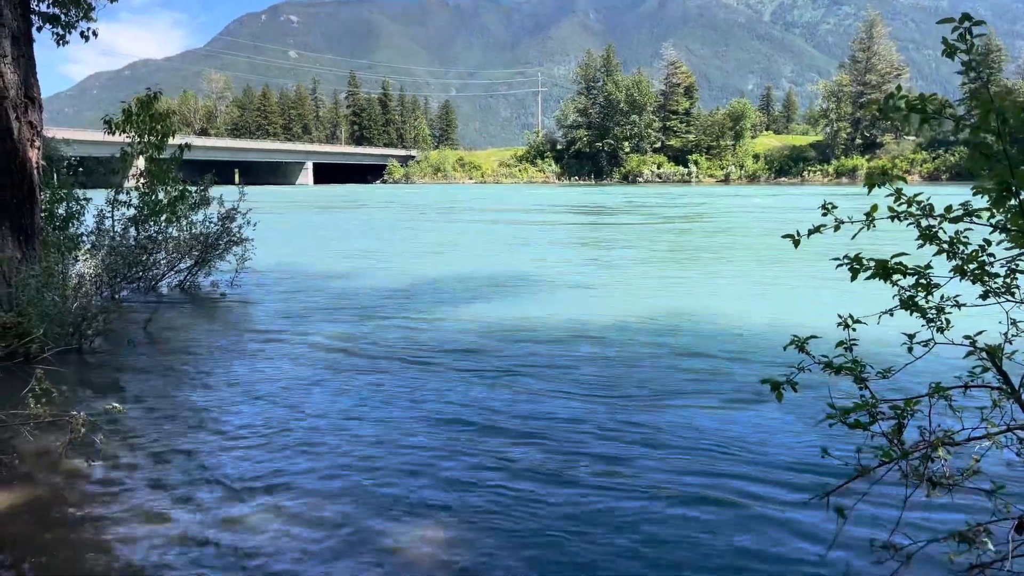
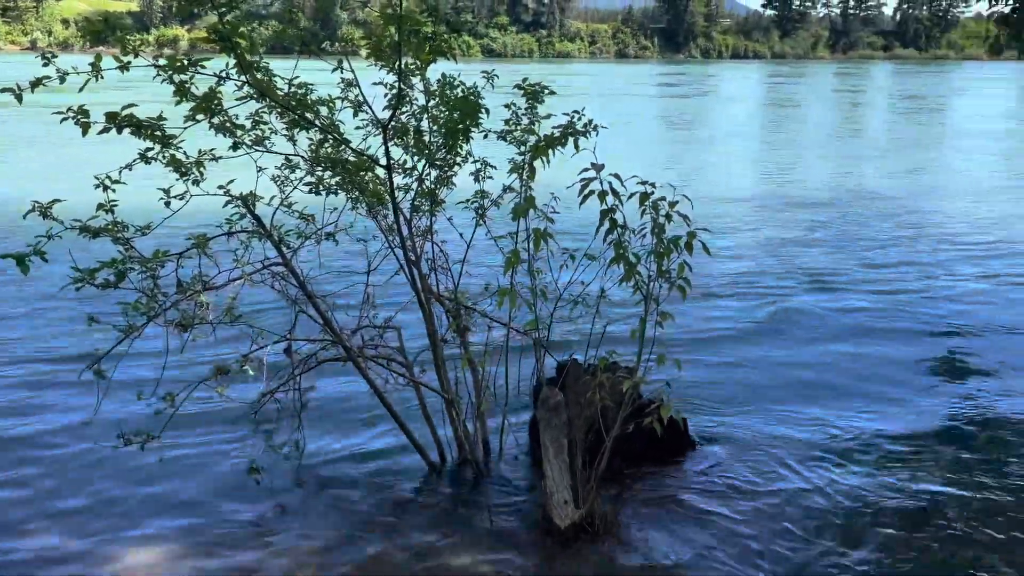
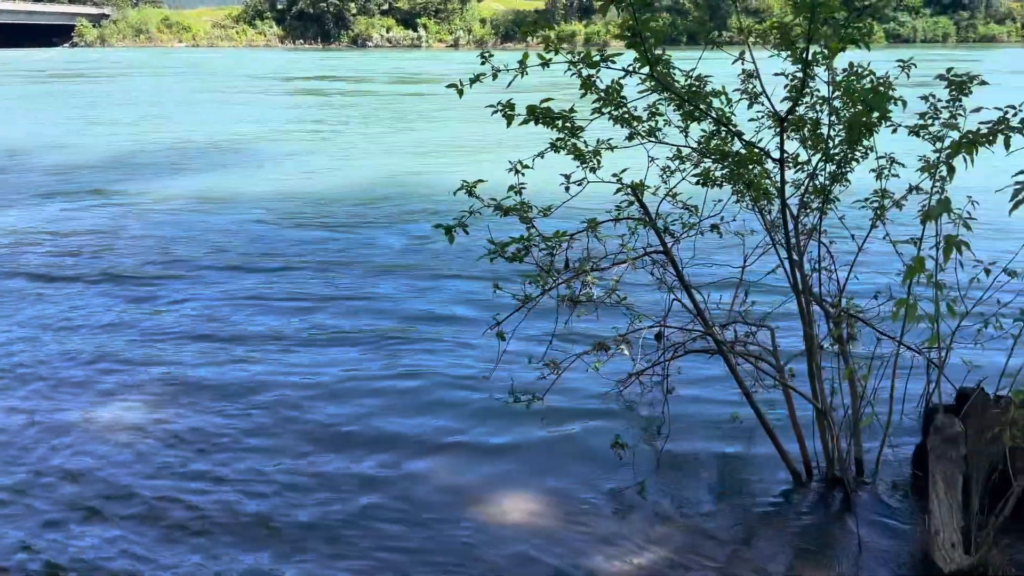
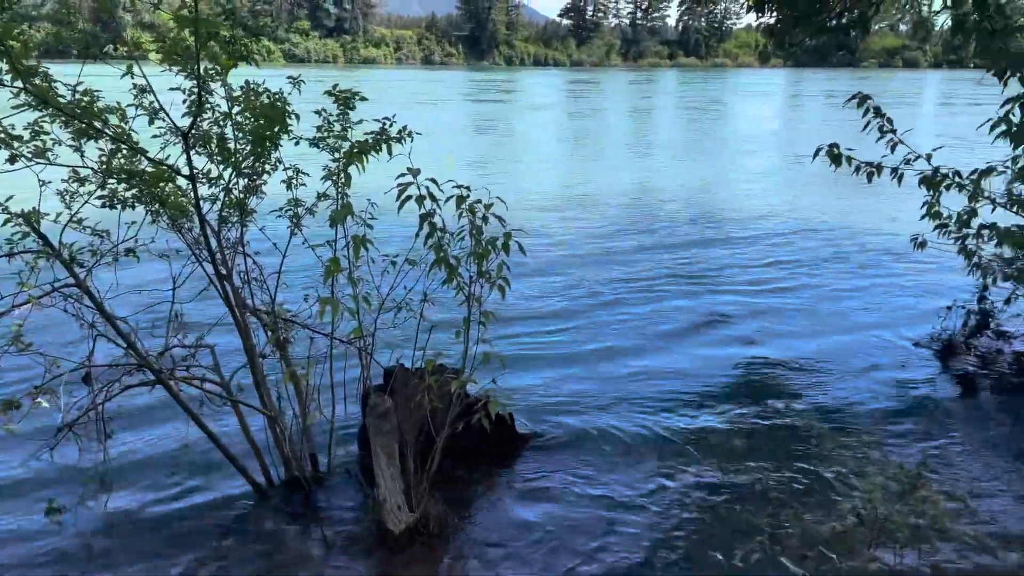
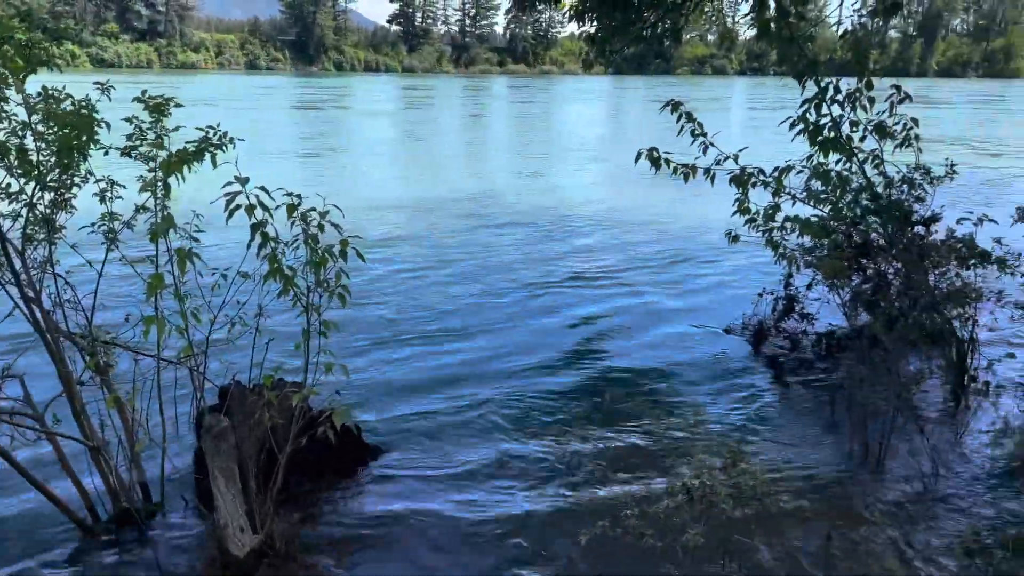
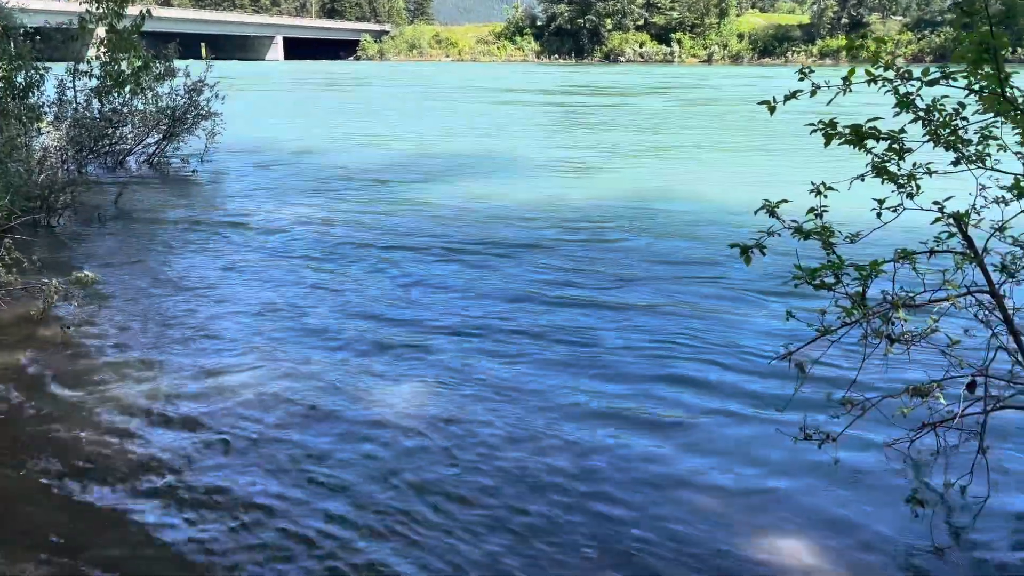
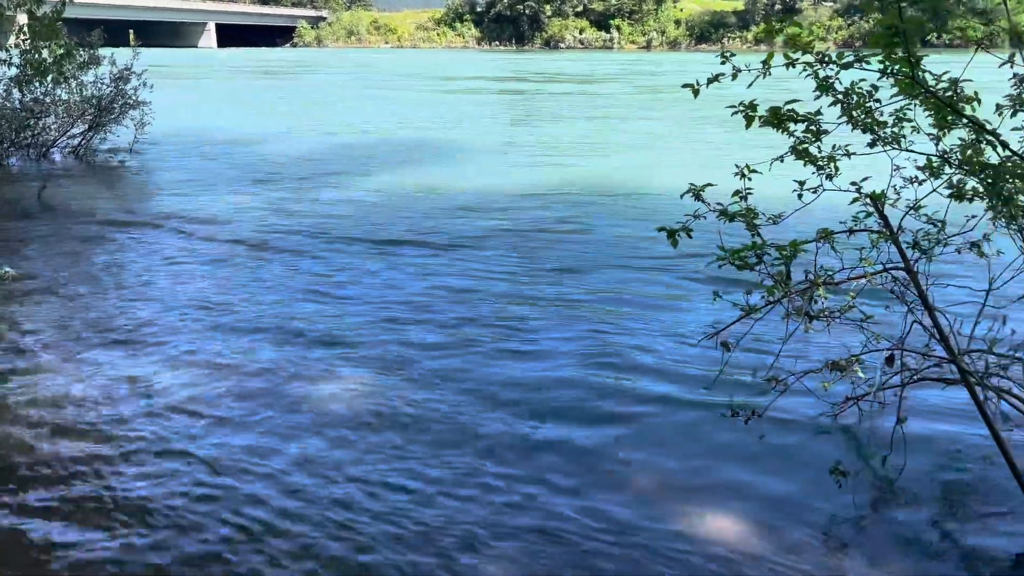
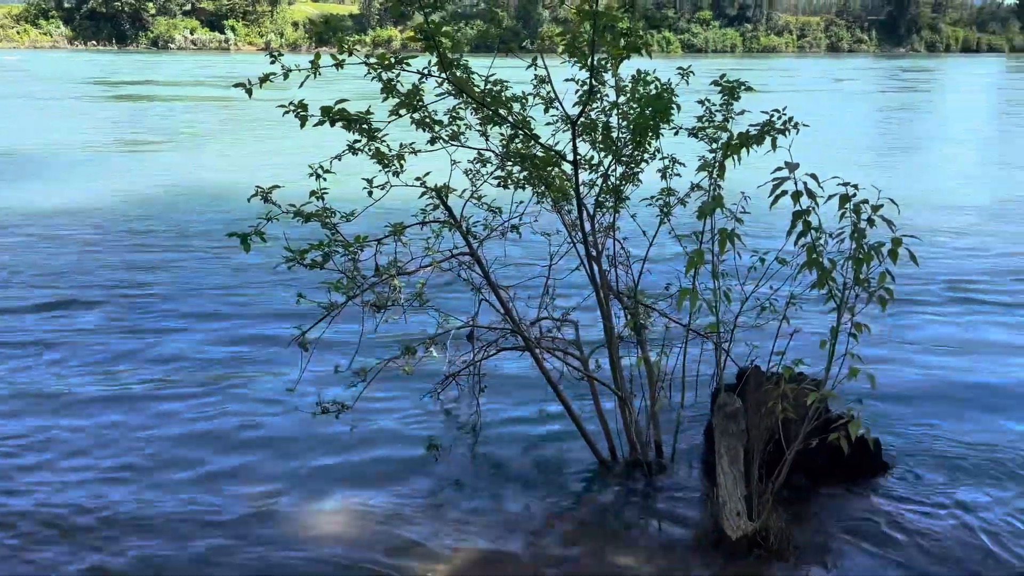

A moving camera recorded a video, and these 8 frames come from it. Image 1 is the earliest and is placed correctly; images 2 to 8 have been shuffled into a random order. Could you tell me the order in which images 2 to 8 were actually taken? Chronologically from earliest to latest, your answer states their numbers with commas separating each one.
6, 7, 3, 8, 2, 4, 5
